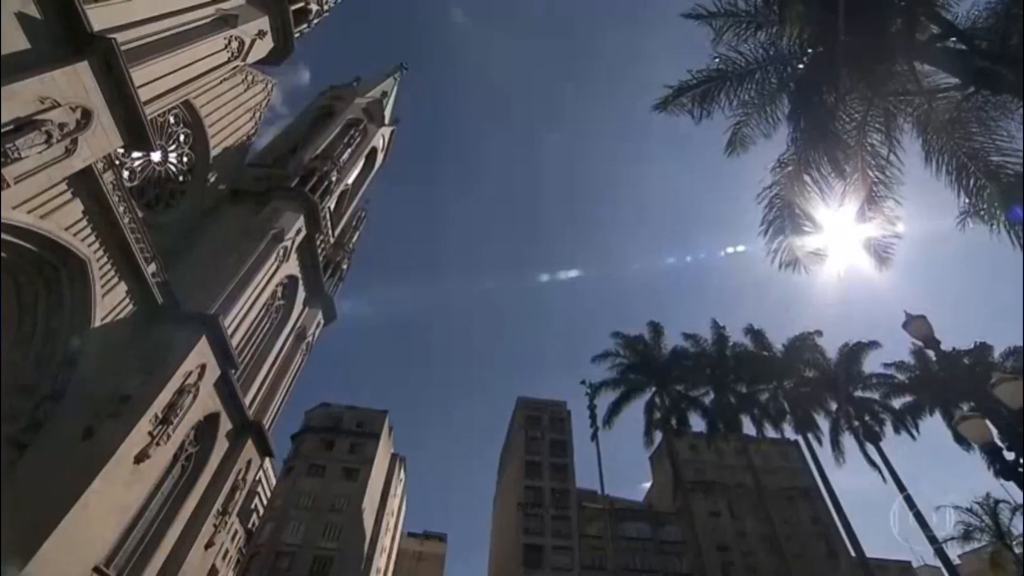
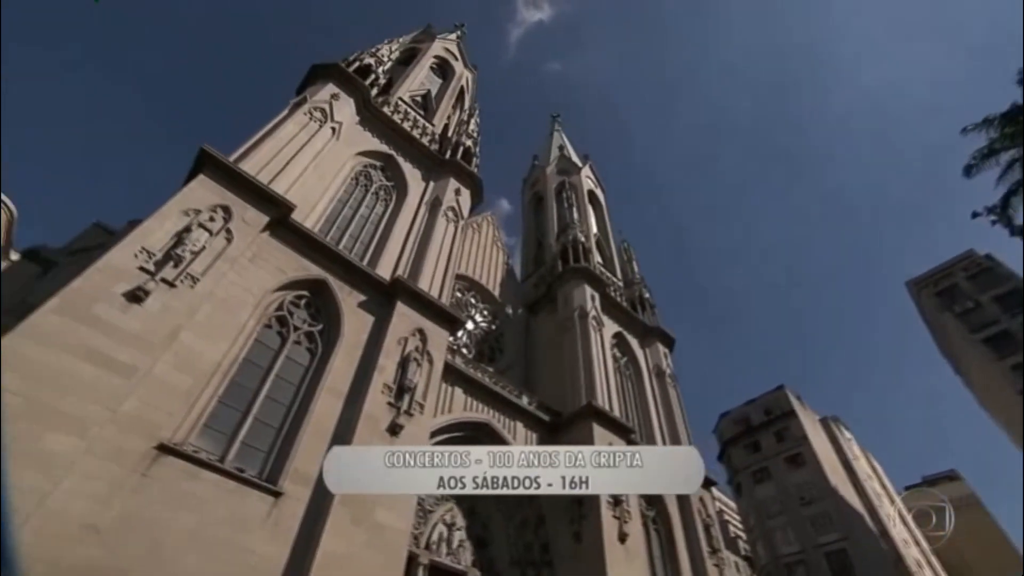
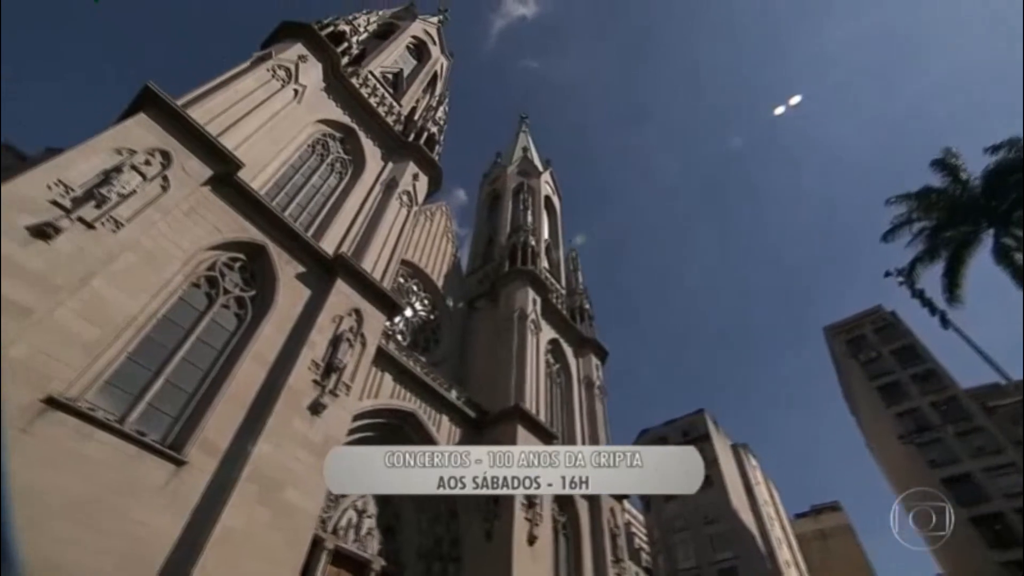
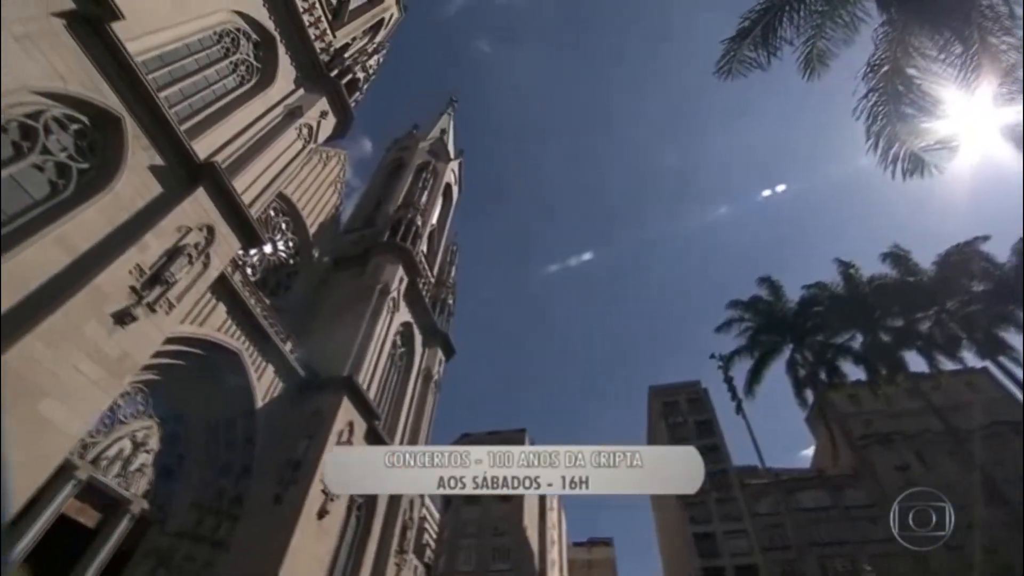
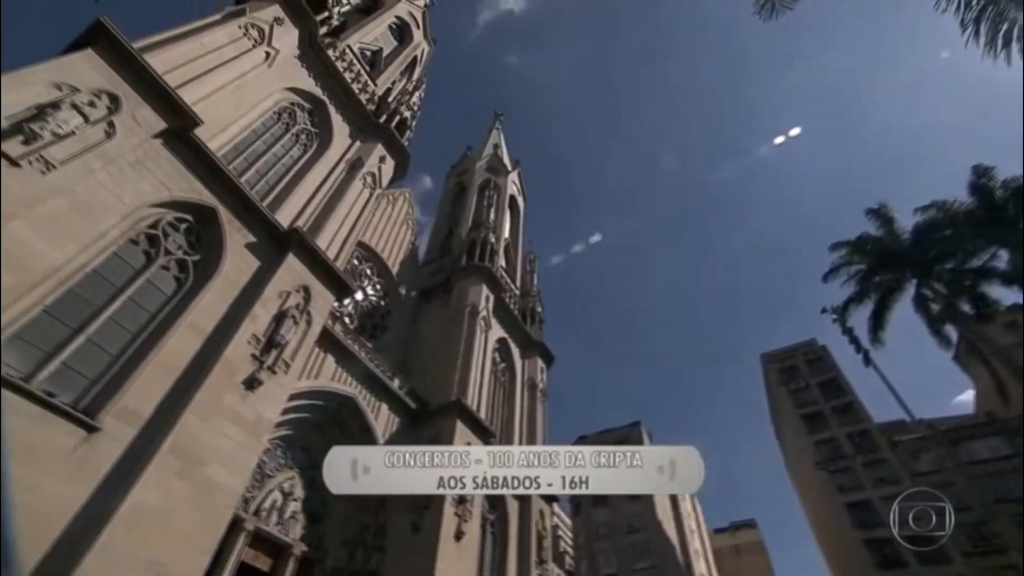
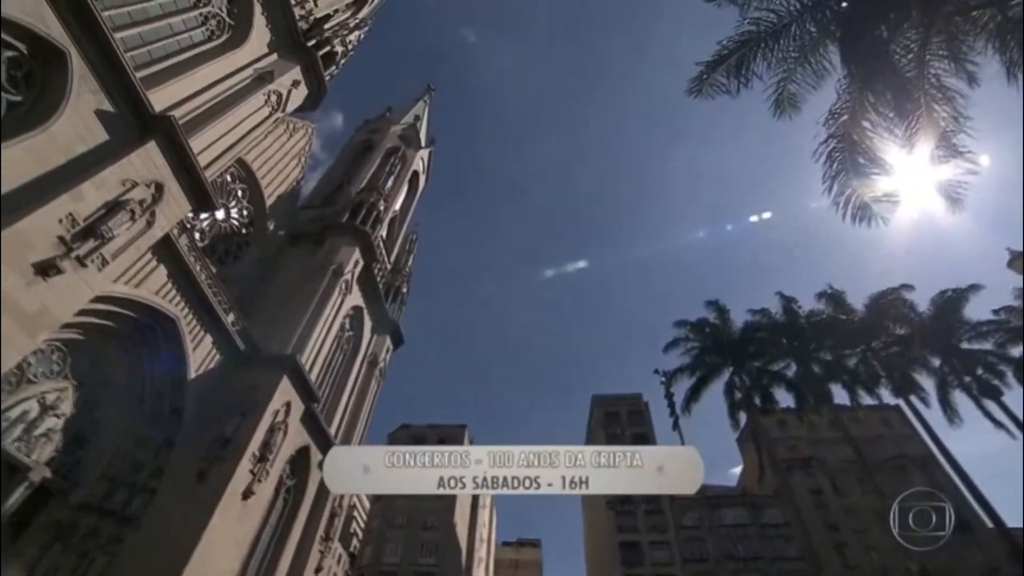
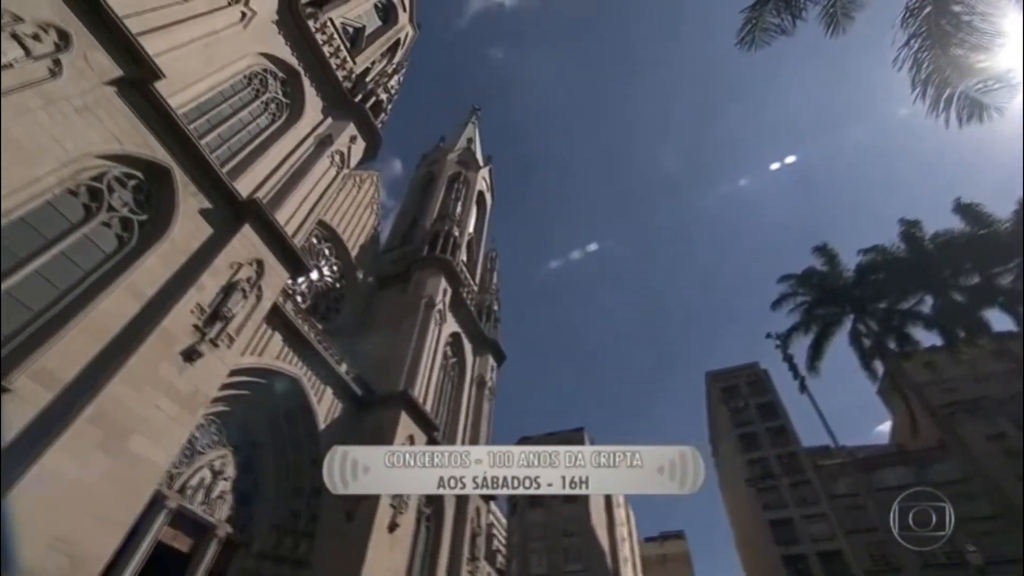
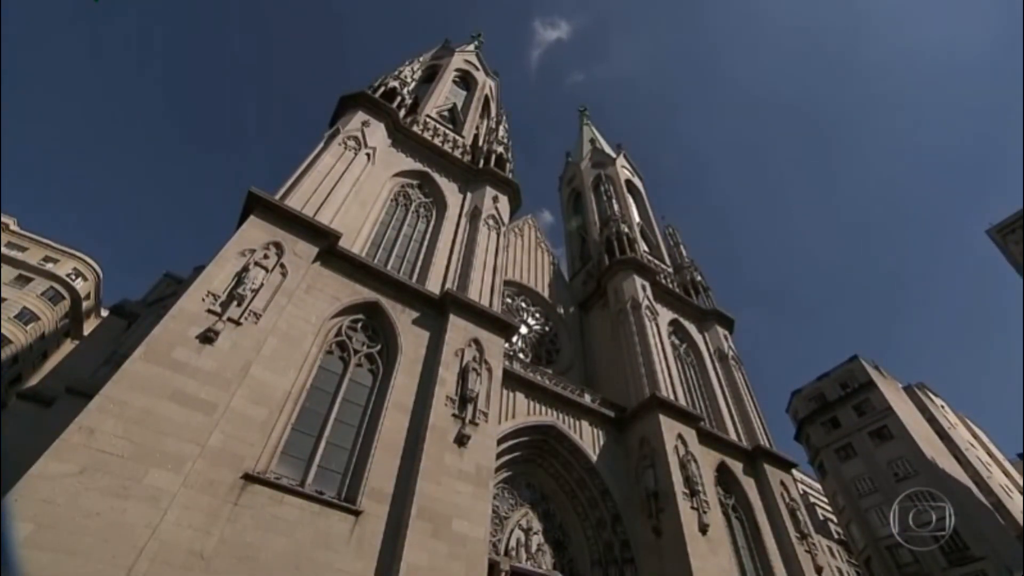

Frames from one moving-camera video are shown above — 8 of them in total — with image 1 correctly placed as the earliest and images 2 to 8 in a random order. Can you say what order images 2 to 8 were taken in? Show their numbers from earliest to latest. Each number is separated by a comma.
6, 4, 7, 5, 3, 2, 8
